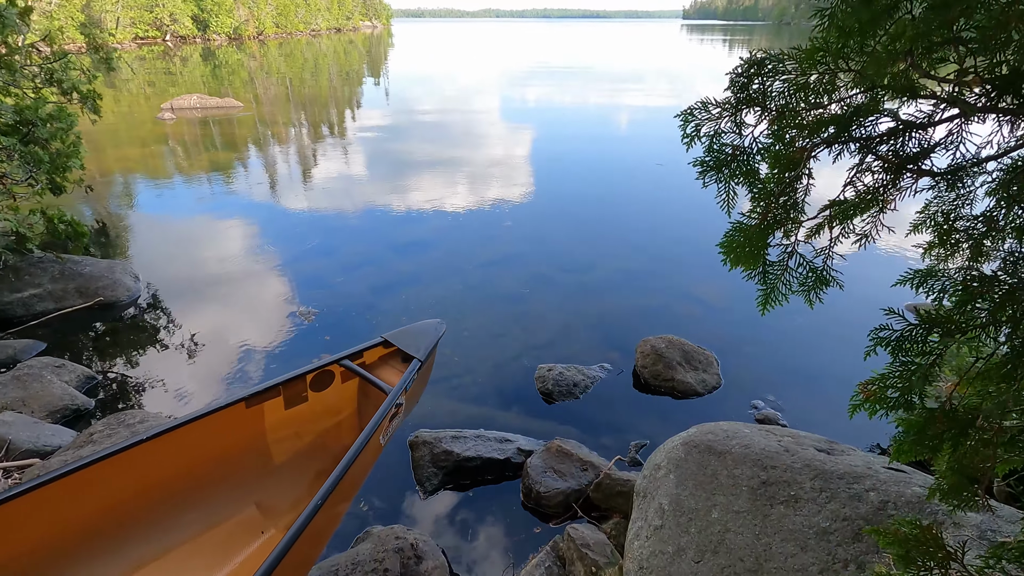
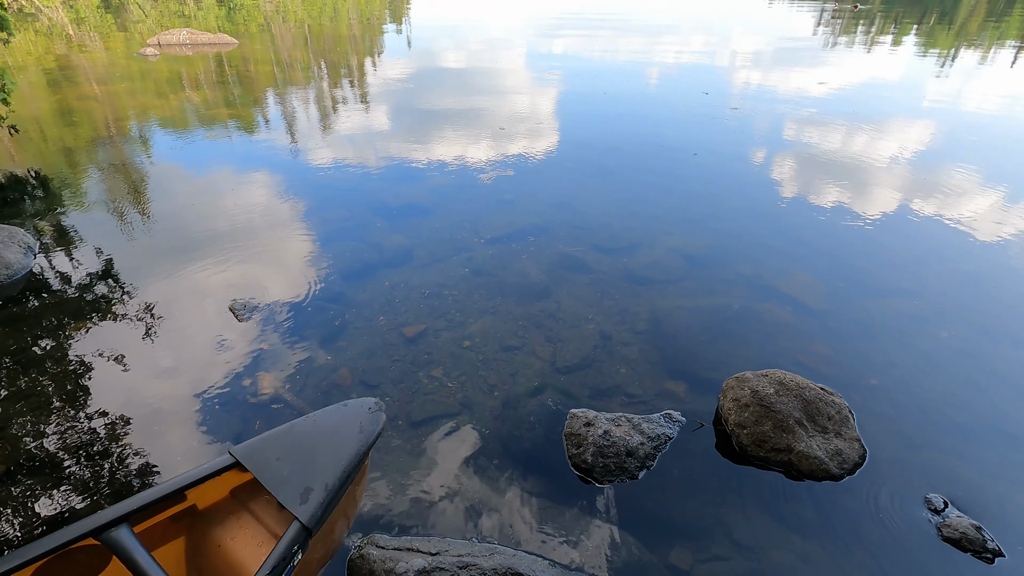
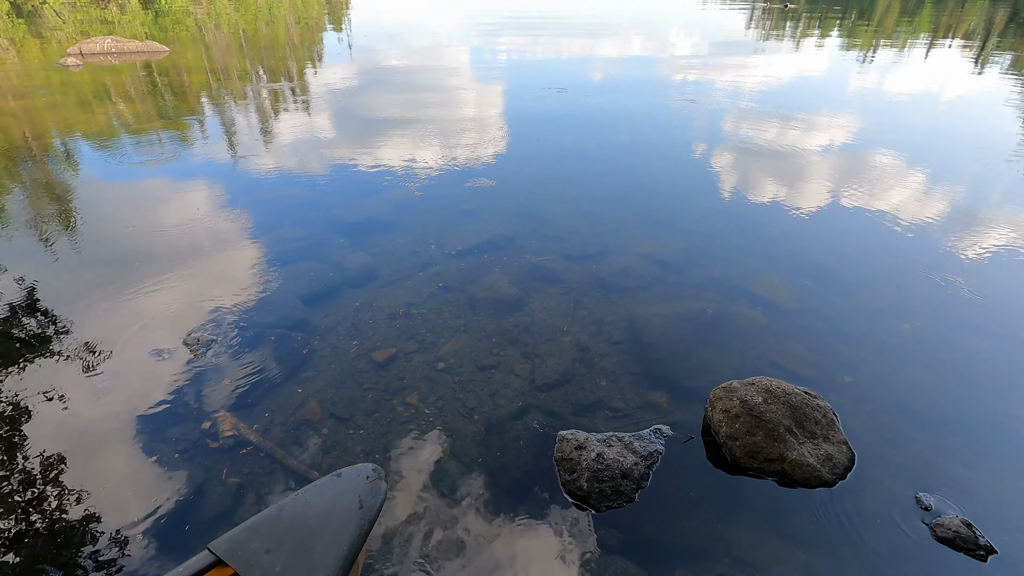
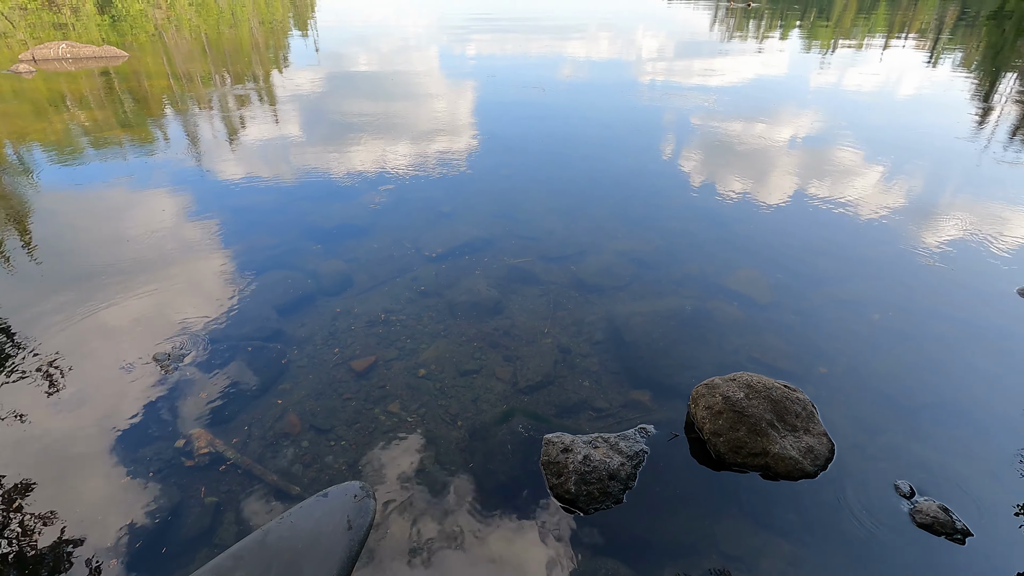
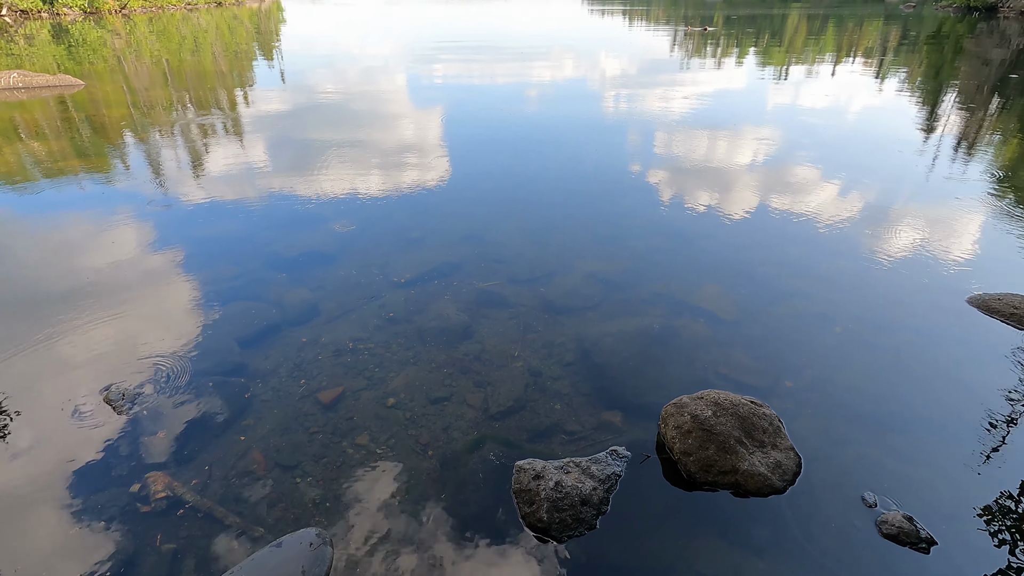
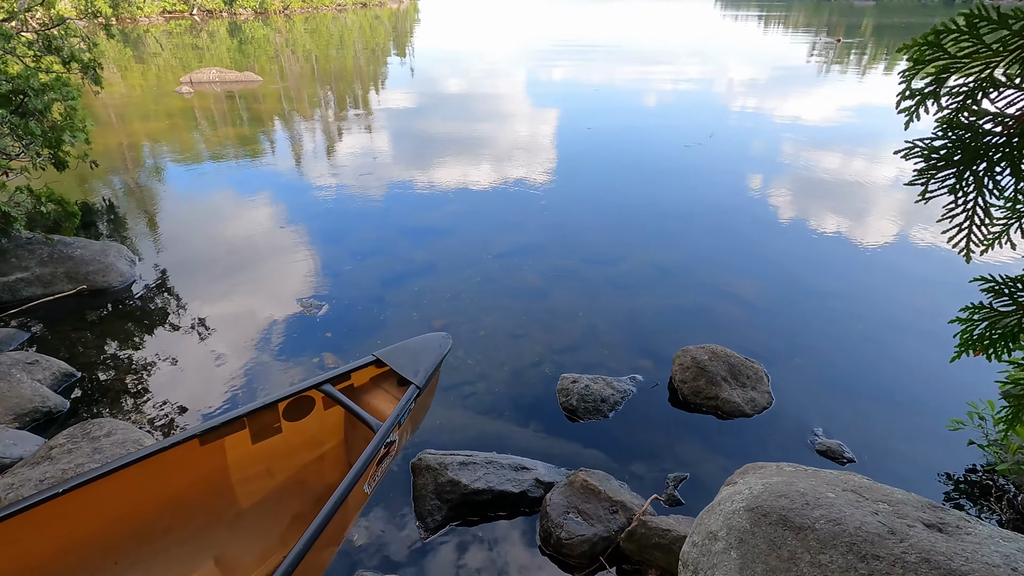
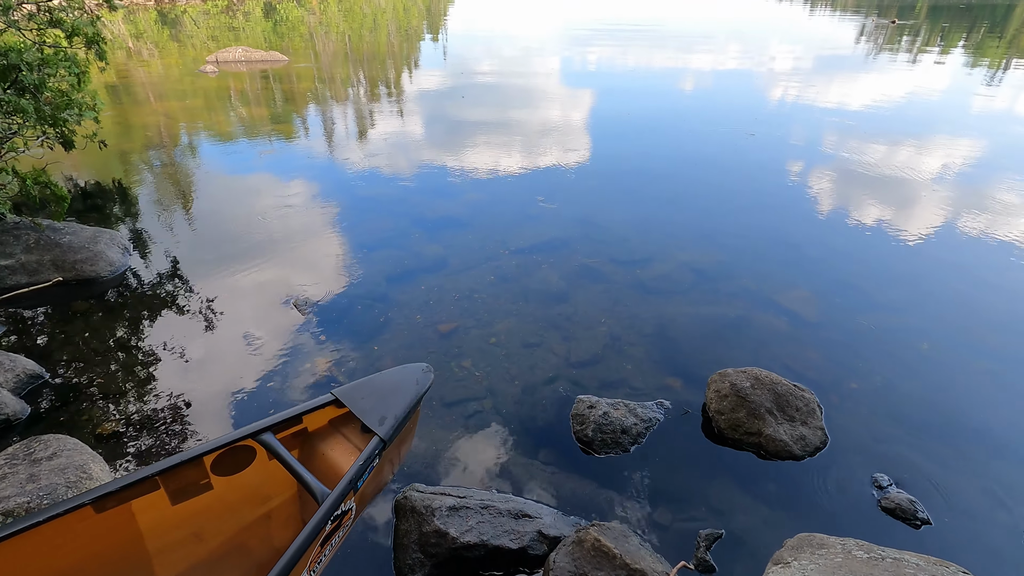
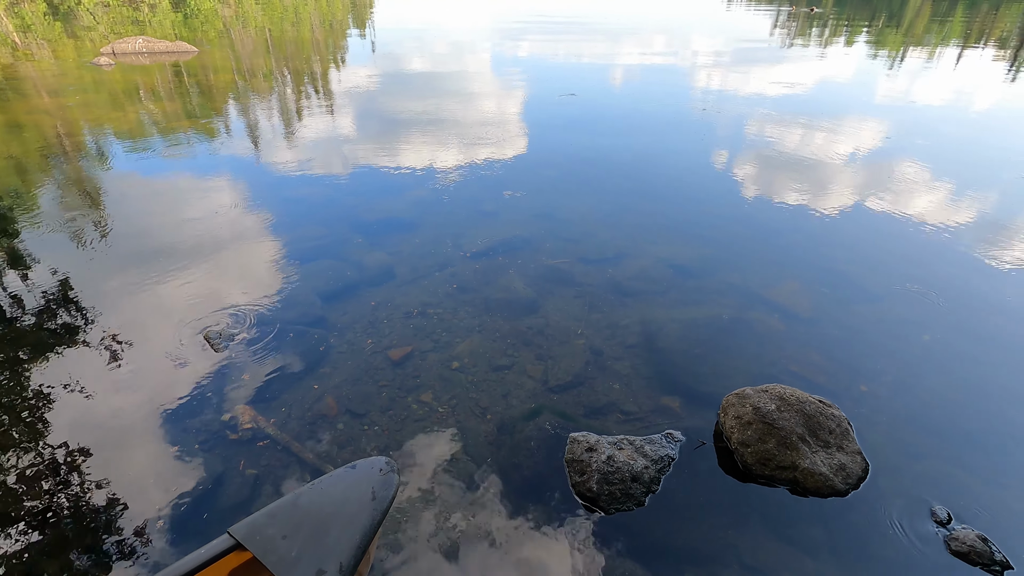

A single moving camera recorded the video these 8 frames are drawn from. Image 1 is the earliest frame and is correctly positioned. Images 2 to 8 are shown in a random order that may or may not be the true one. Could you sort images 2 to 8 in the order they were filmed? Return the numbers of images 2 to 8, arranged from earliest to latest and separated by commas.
6, 7, 2, 8, 3, 4, 5
